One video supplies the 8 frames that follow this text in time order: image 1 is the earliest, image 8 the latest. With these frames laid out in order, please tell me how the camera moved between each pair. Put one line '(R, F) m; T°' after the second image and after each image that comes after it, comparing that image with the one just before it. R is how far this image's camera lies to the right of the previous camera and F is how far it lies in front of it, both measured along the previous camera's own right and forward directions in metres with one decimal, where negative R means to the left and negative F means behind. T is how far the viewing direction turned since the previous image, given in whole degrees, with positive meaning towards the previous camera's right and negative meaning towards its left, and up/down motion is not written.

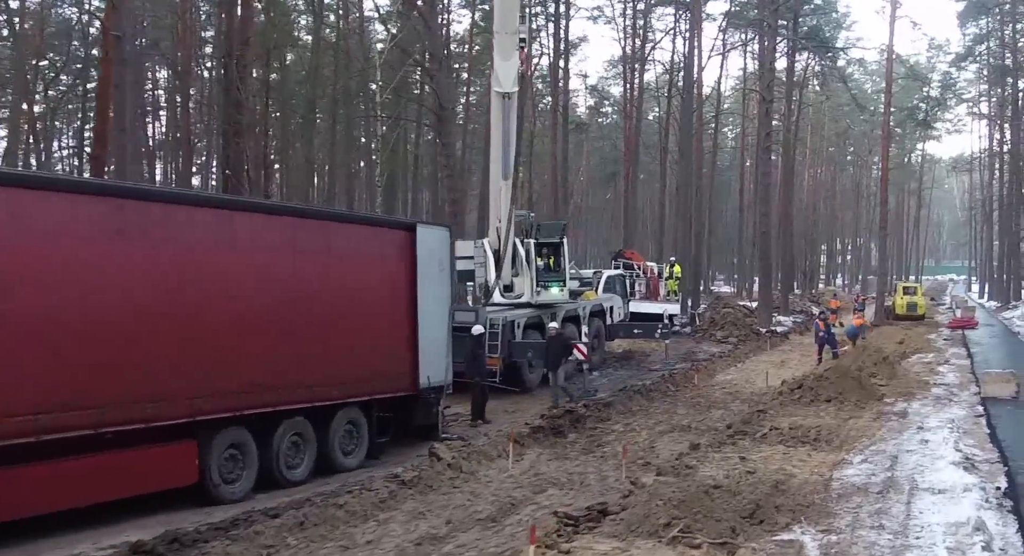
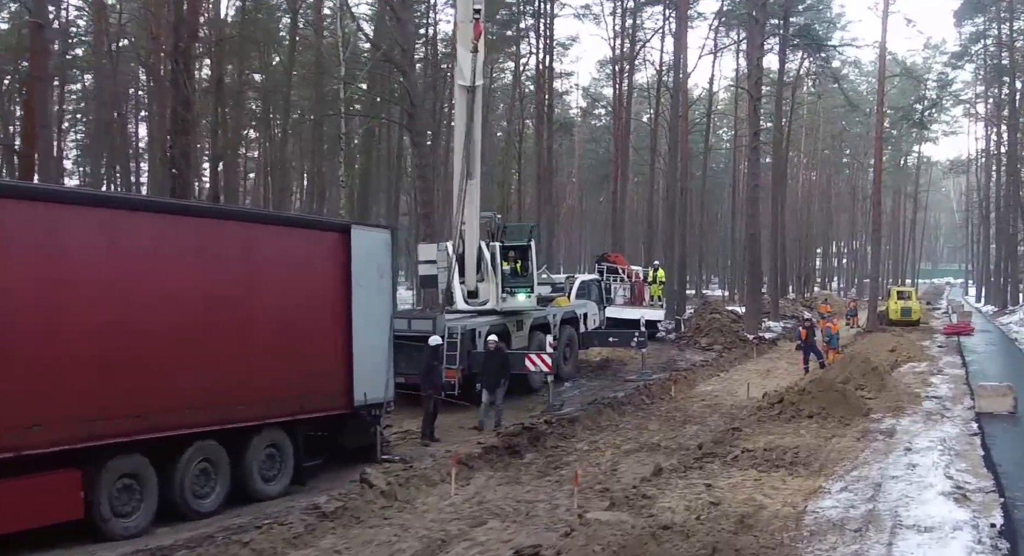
(+0.6, +1.1) m; 0°
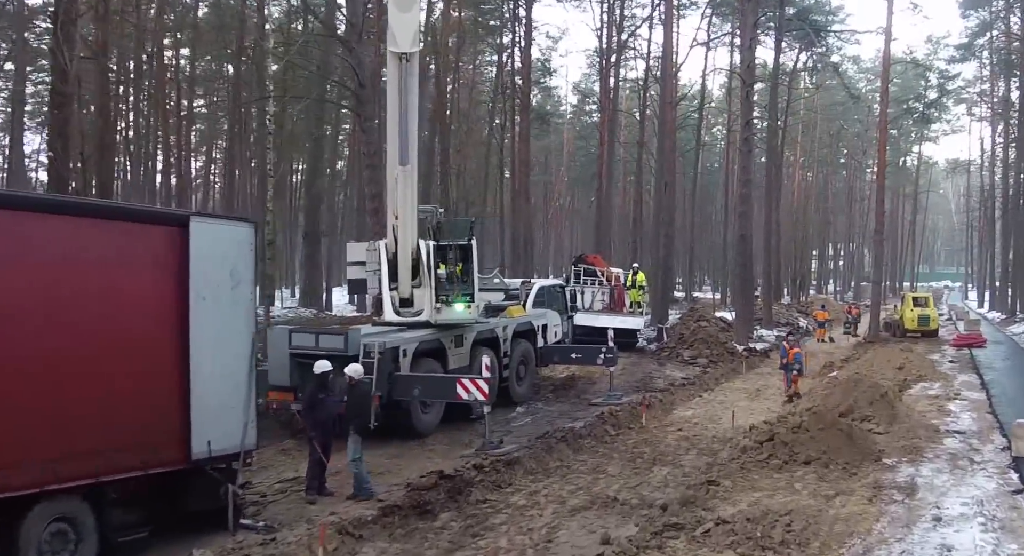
(+0.8, +2.8) m; 0°
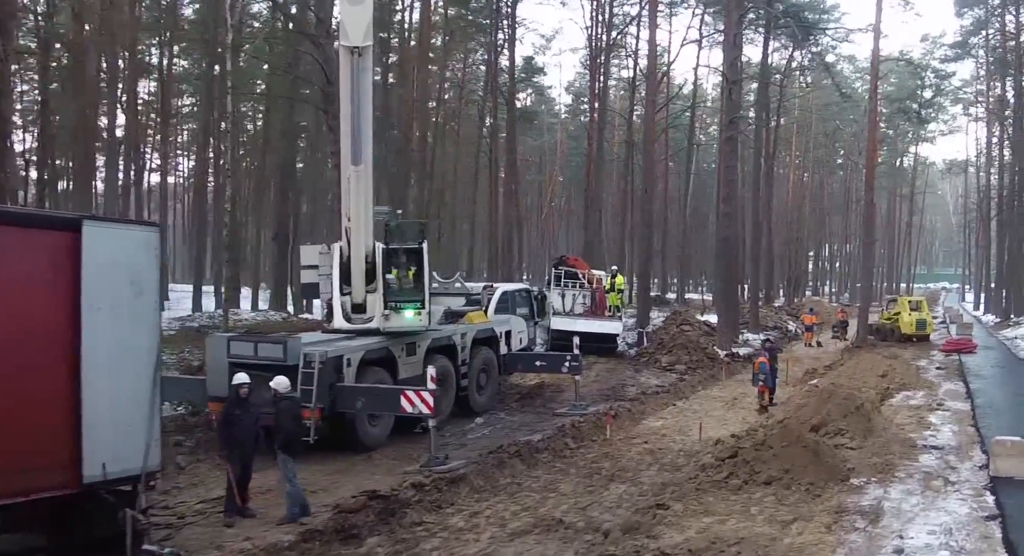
(+0.6, +0.7) m; 0°
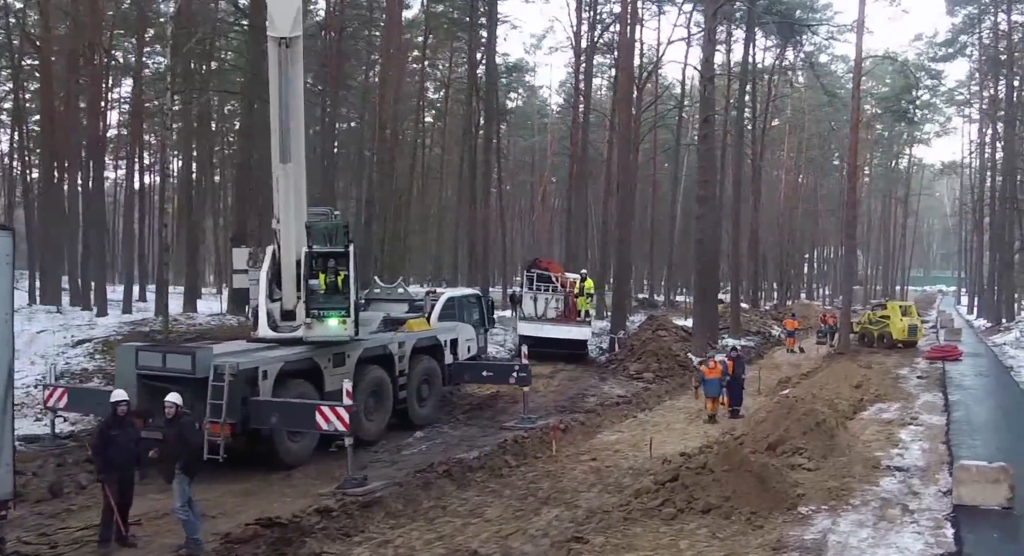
(+0.8, +0.9) m; 0°
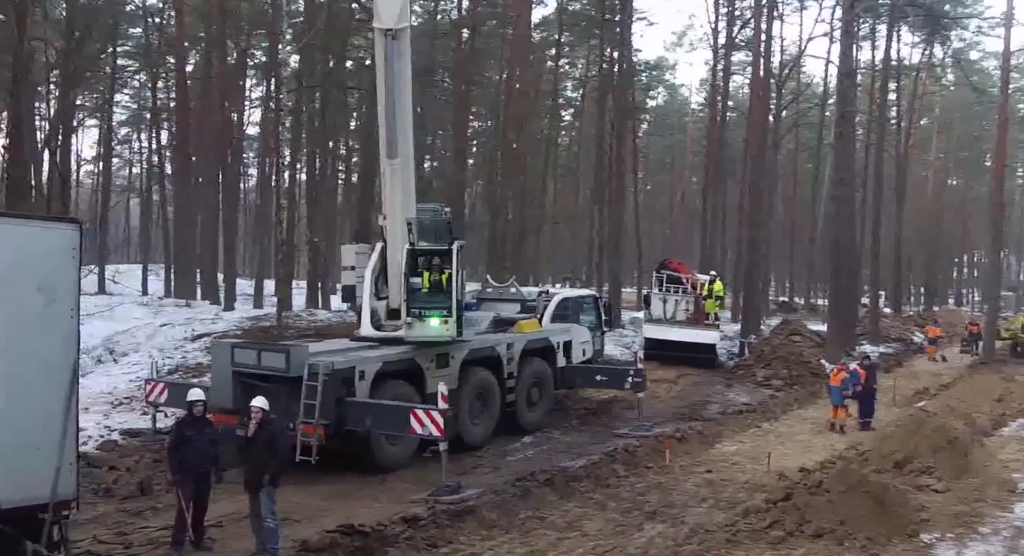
(+0.4, +0.6) m; -8°
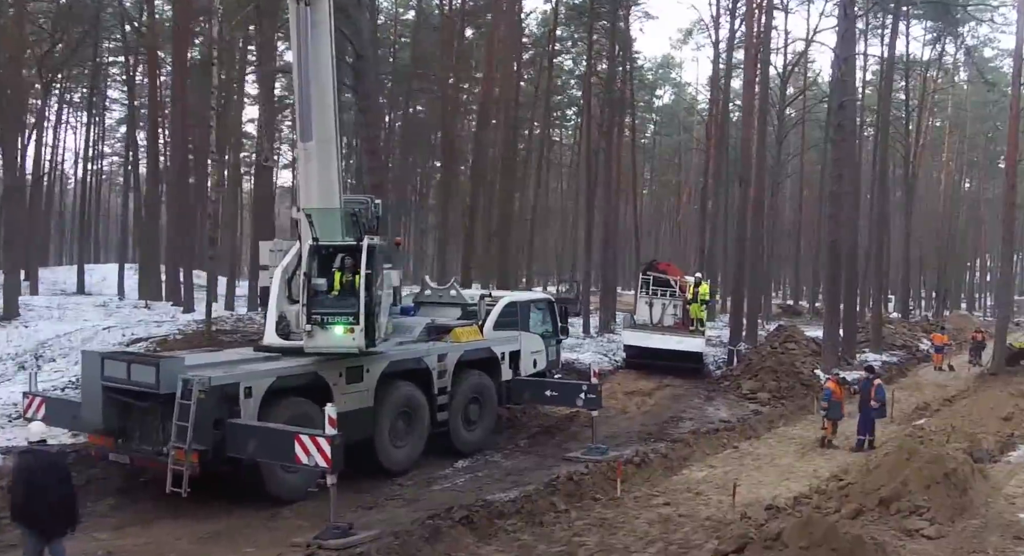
(+0.9, +1.7) m; -1°
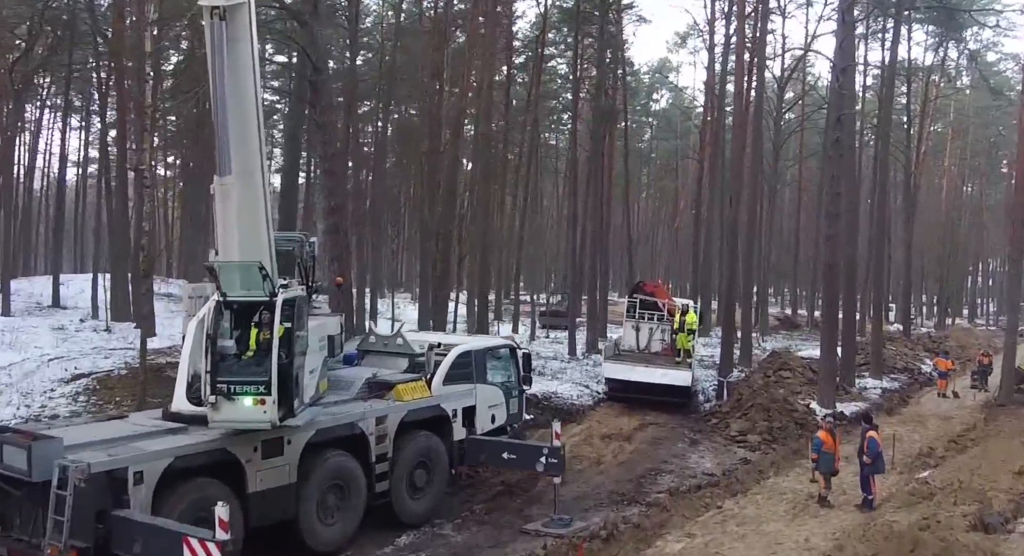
(+0.5, +1.3) m; 0°
